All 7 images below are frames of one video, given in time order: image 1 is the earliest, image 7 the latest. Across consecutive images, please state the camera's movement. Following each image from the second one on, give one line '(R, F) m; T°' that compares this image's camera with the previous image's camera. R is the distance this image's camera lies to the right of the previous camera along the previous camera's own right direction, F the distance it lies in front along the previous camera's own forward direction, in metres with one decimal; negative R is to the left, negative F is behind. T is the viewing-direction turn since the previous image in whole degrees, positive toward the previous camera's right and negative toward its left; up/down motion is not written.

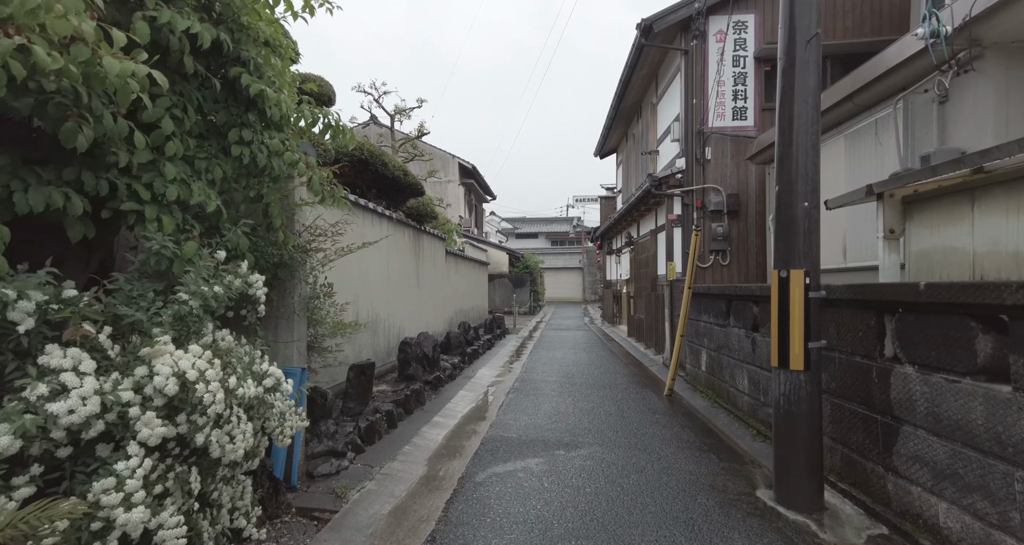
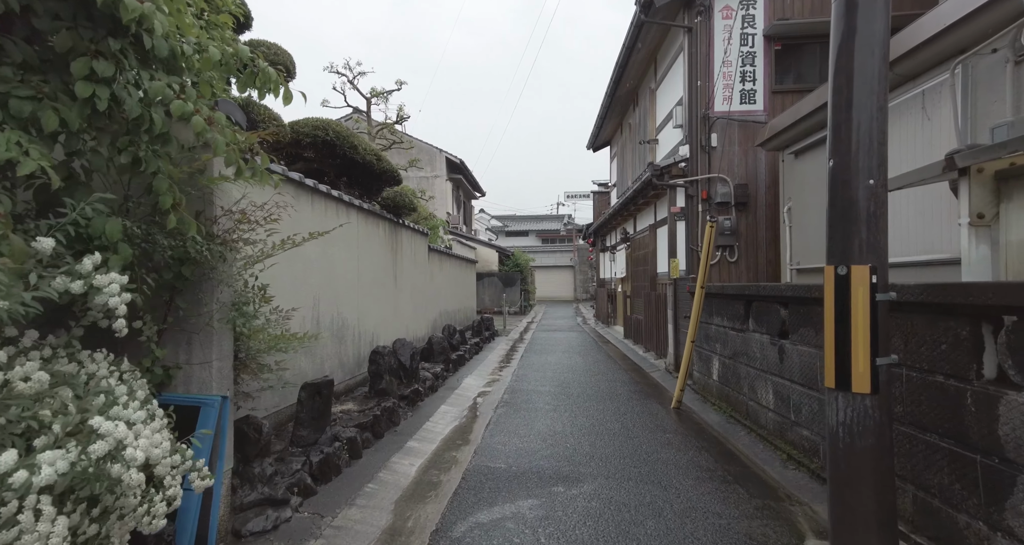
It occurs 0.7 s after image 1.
(0.0, +0.8) m; +1°
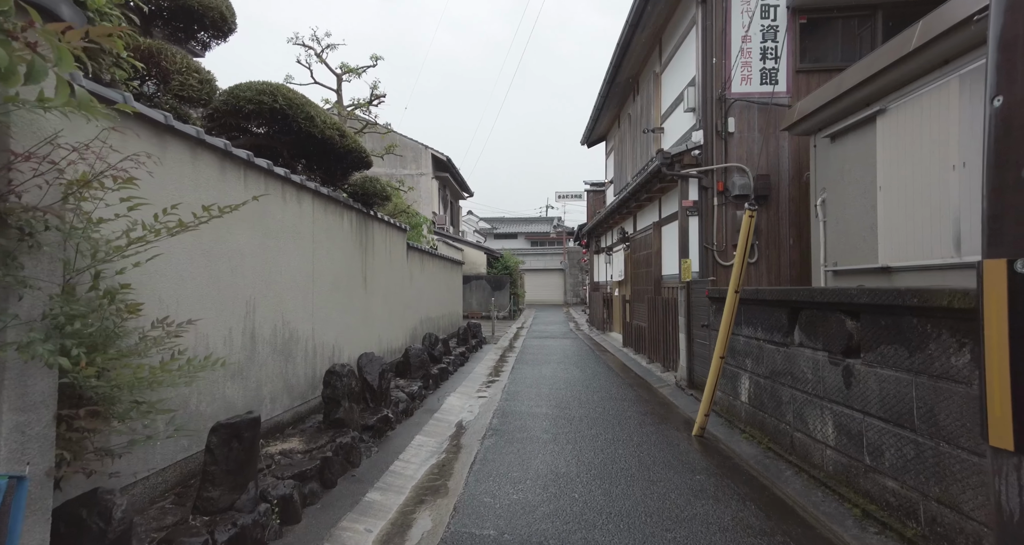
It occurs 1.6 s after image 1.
(0.0, +1.1) m; +1°
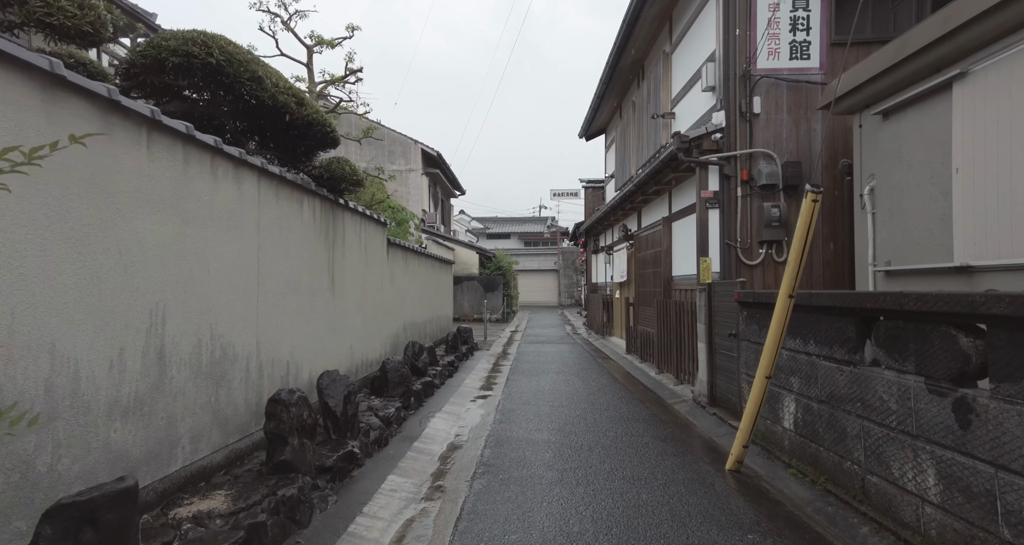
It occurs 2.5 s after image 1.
(0.0, +1.0) m; +1°
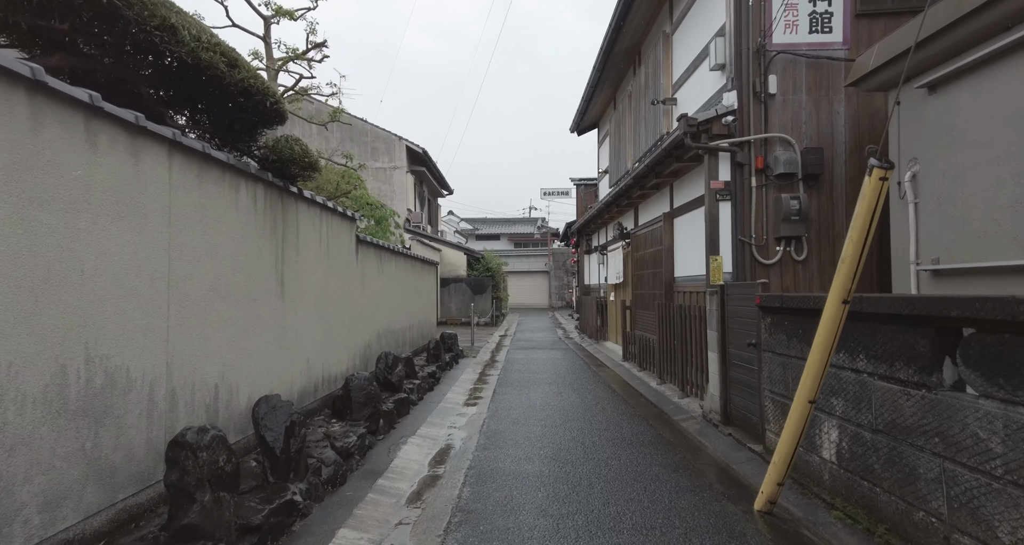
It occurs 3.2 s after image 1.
(+0.1, +0.8) m; +1°
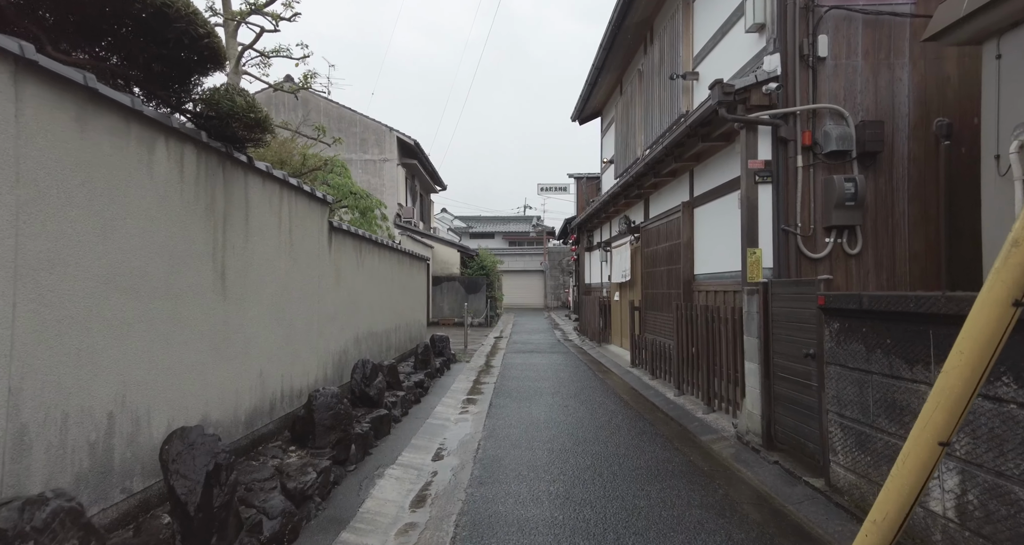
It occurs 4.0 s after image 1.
(-0.1, +1.0) m; +1°
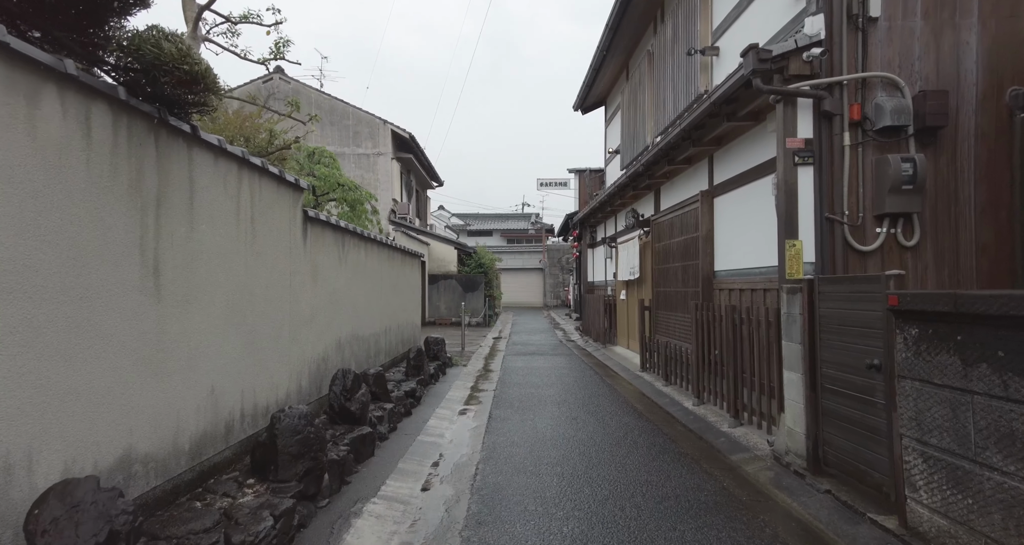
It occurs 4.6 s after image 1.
(0.0, +0.7) m; 0°
